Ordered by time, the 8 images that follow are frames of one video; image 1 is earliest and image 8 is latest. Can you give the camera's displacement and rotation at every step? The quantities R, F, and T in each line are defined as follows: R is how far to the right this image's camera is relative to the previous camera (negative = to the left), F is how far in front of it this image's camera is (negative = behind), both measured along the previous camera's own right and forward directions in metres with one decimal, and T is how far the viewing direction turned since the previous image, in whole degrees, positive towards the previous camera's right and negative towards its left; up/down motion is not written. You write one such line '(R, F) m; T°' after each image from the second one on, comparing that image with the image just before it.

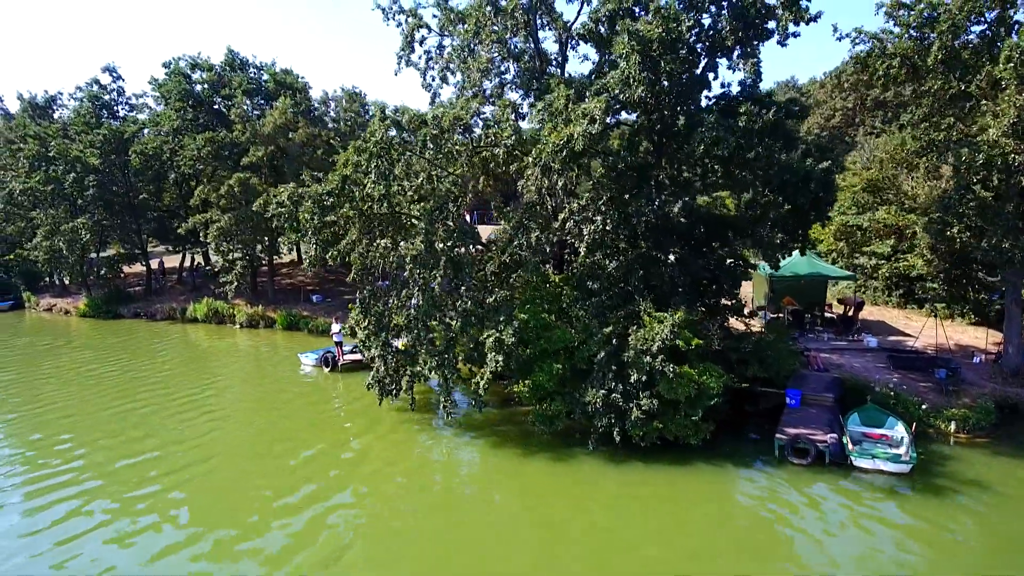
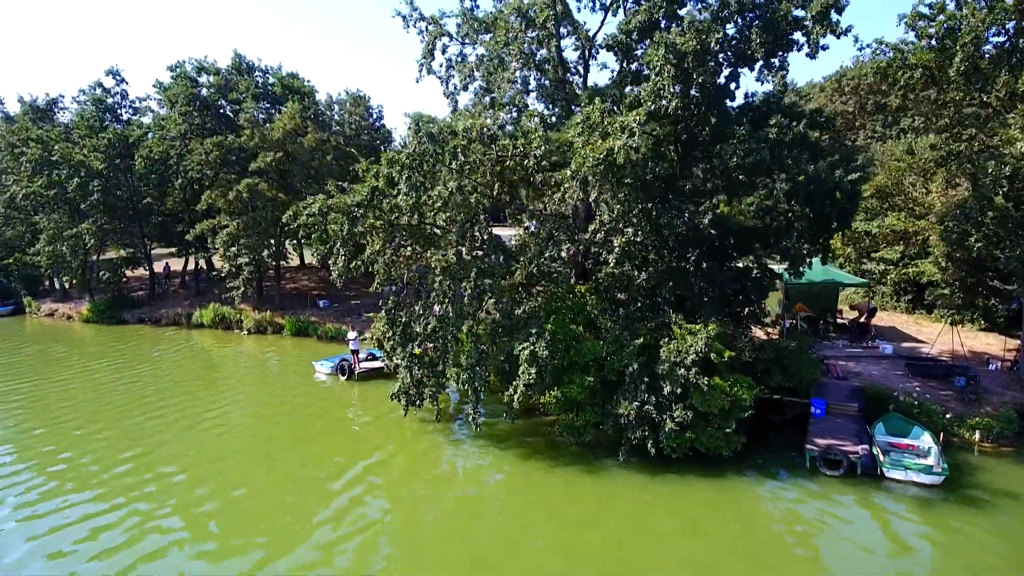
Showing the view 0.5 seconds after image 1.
(-0.9, 0.0) m; +1°
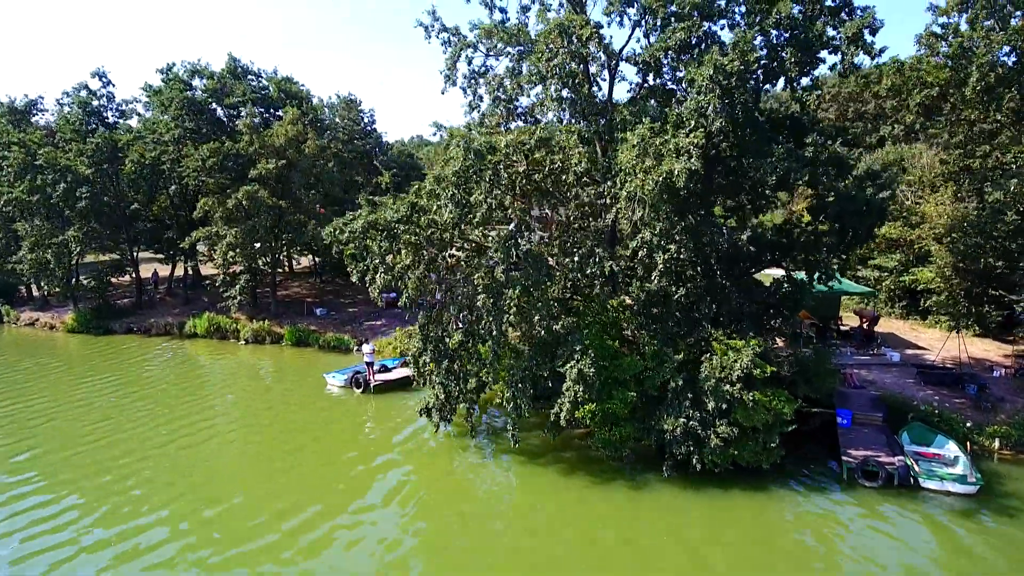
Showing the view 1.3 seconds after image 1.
(-1.6, +0.1) m; +3°
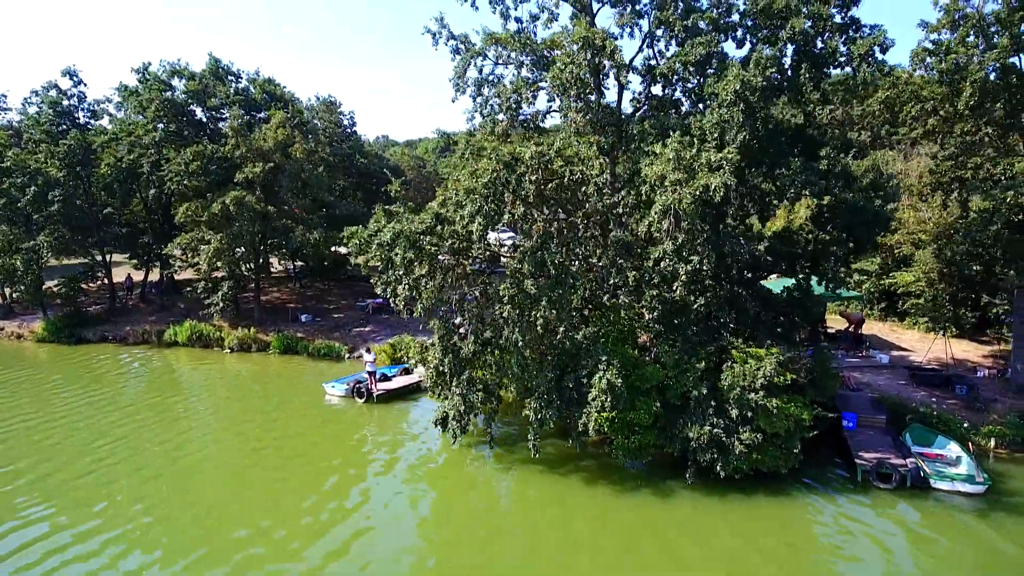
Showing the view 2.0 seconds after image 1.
(-1.4, 0.0) m; +3°
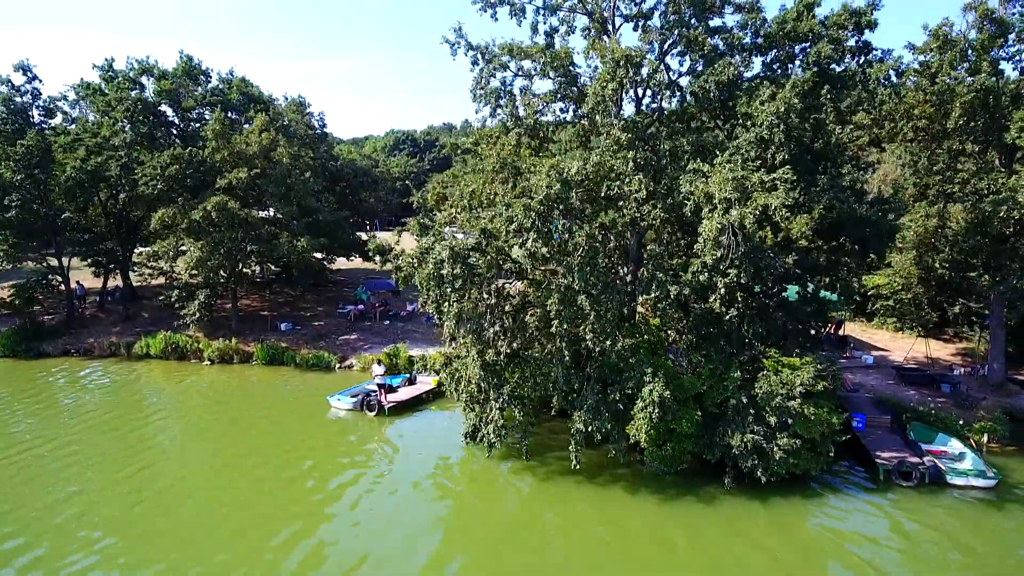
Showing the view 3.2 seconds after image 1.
(-2.4, 0.0) m; +6°
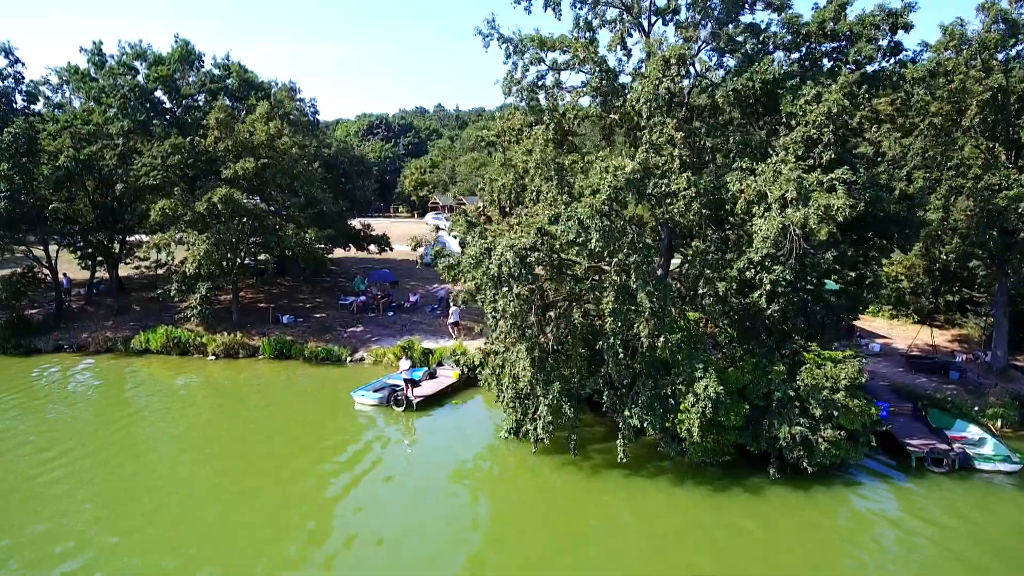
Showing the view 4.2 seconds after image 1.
(-2.0, 0.0) m; +3°
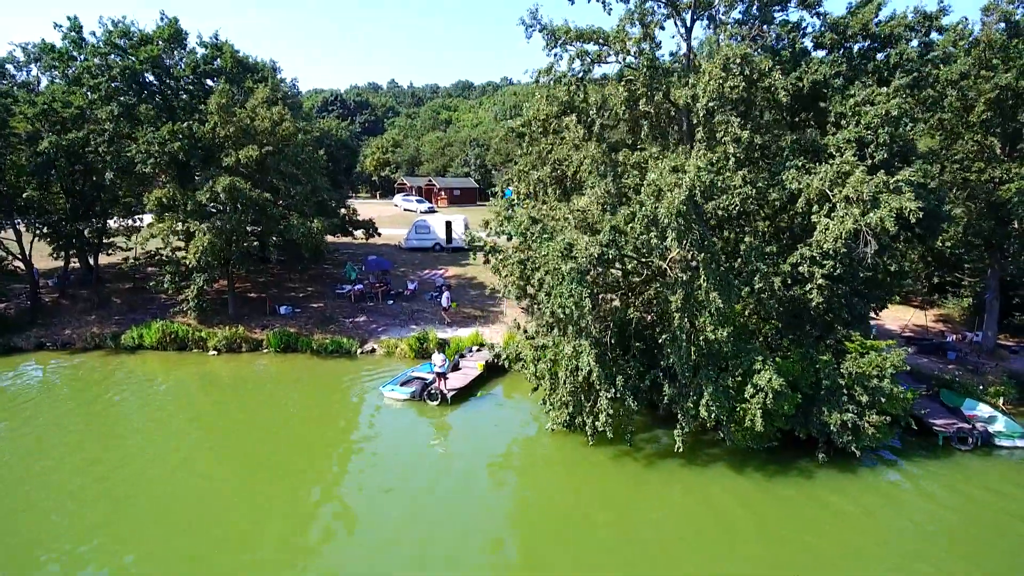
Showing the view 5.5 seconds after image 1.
(-2.9, +0.1) m; +5°
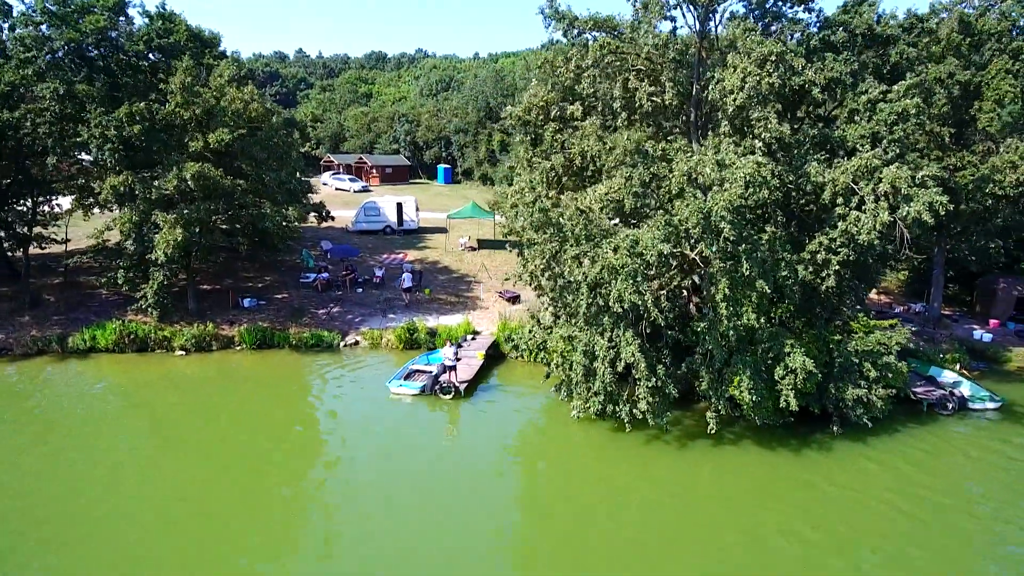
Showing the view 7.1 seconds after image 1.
(-3.3, +0.3) m; +8°
